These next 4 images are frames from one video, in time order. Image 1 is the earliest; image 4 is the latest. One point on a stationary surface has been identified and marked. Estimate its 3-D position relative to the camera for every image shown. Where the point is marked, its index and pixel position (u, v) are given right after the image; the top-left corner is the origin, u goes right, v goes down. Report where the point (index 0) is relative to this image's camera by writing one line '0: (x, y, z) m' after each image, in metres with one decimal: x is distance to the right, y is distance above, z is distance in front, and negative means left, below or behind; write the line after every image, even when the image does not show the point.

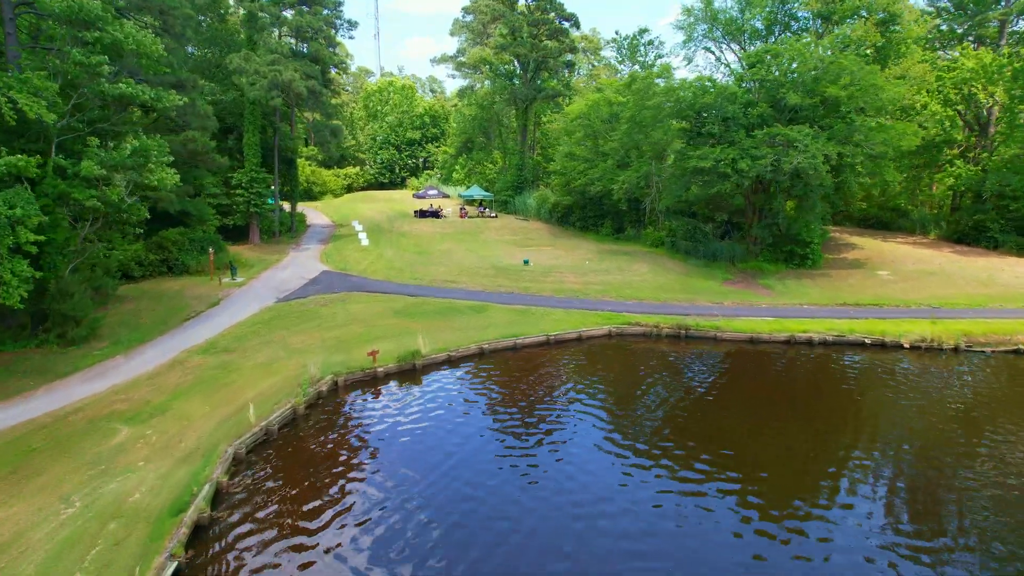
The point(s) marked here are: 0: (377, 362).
0: (-3.4, -2.0, +17.1) m
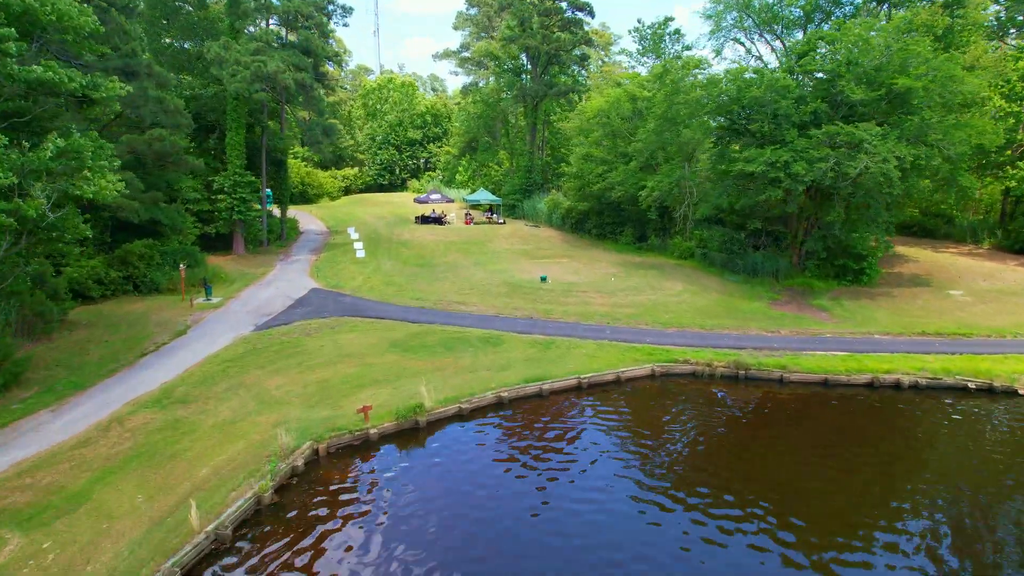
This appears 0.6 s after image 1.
0: (-2.9, -2.7, +13.5) m
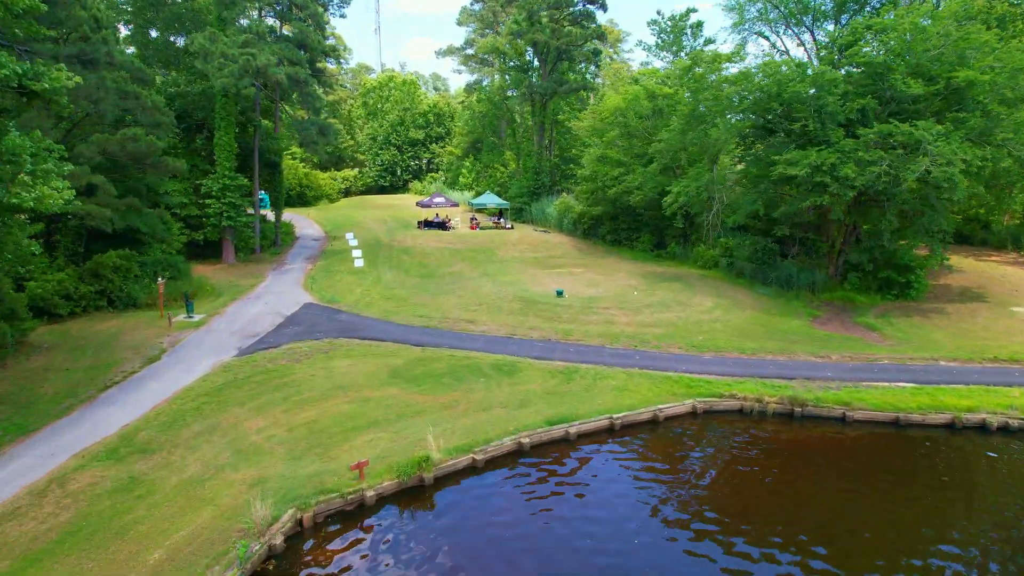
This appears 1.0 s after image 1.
0: (-2.4, -3.2, +11.2) m
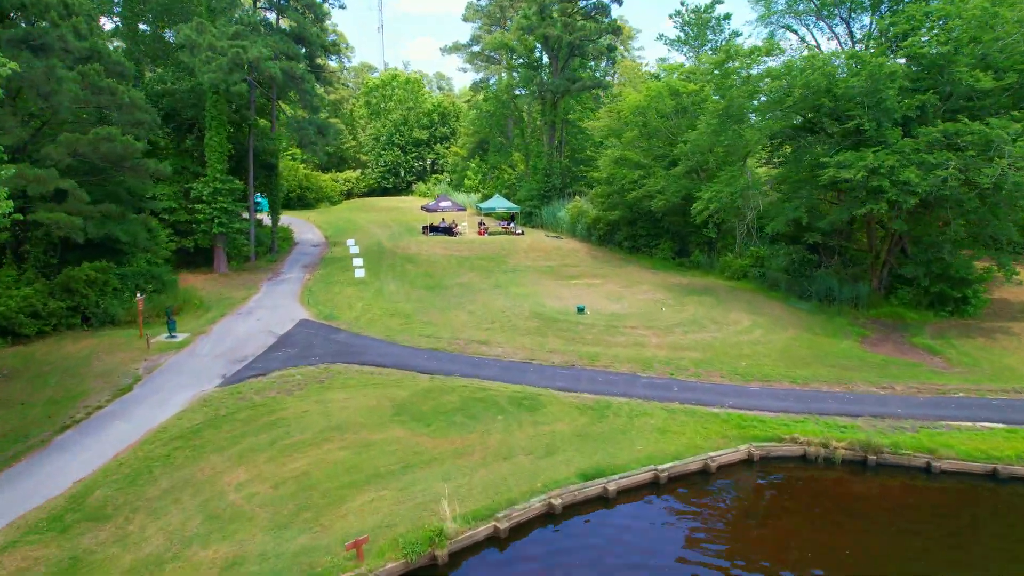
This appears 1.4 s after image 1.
0: (-2.0, -3.7, +9.1) m
